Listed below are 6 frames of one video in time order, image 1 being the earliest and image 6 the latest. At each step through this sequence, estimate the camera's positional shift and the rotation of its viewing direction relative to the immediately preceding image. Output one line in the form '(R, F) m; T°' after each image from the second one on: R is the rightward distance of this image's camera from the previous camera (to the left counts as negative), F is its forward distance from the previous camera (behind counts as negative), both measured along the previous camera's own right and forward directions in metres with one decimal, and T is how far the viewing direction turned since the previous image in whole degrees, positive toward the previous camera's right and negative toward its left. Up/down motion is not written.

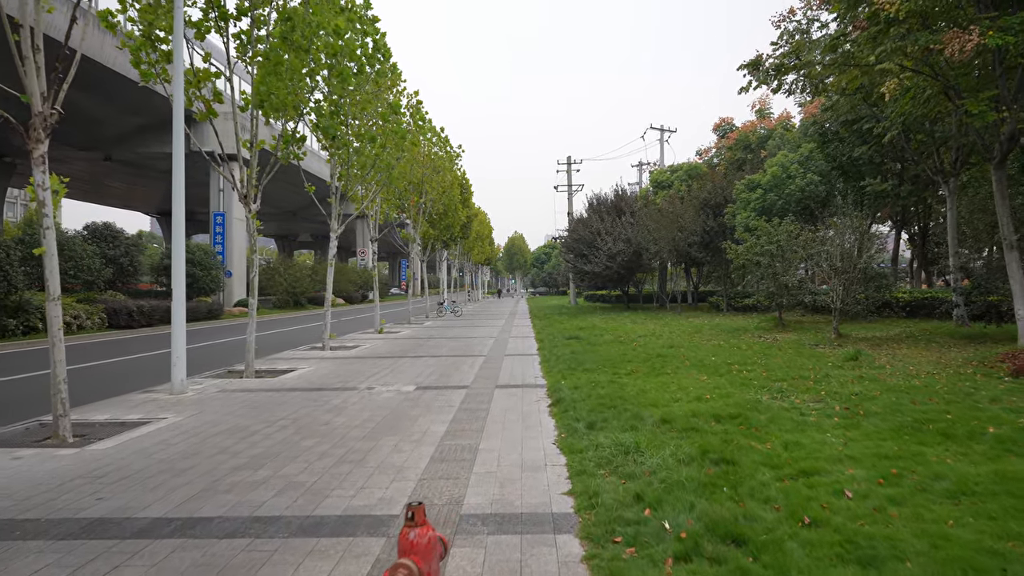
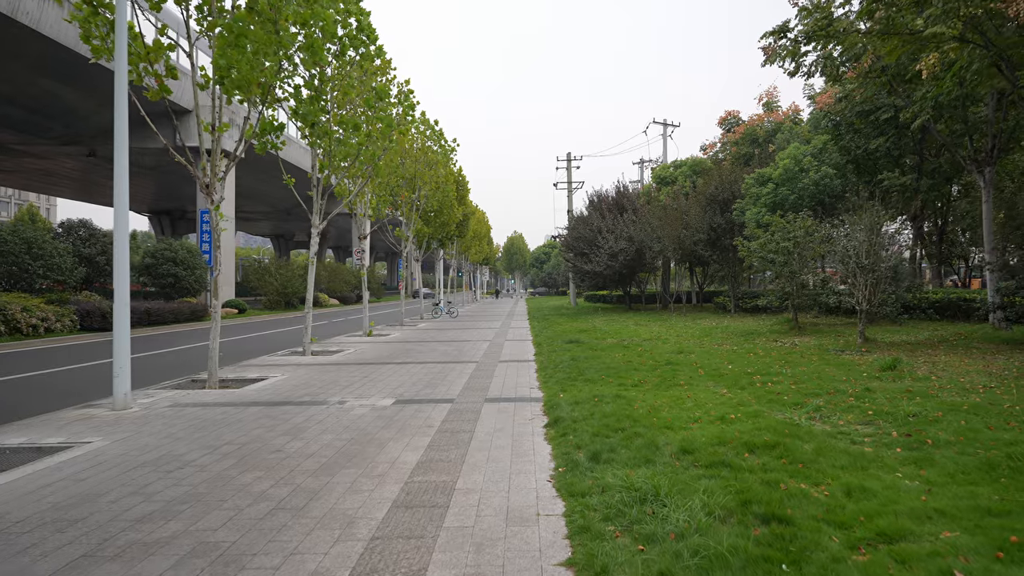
(+0.1, +1.1) m; 0°
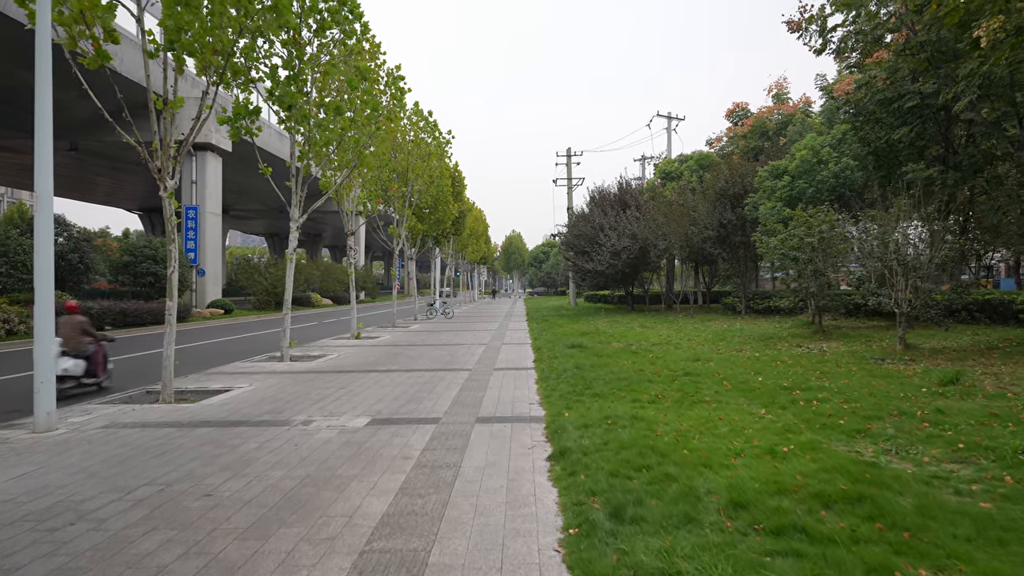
(0.0, +1.2) m; 0°
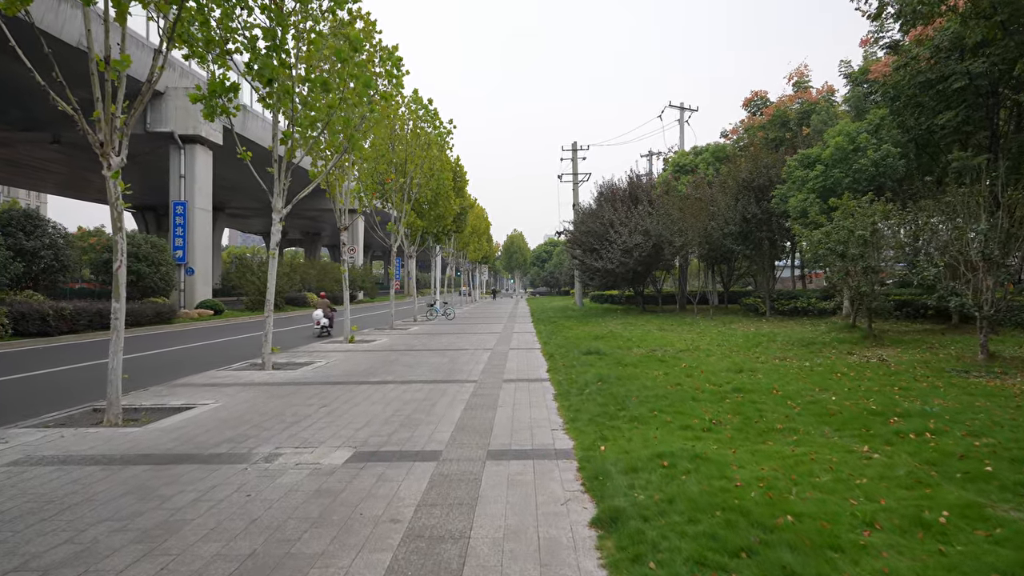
(-0.2, +1.5) m; 0°
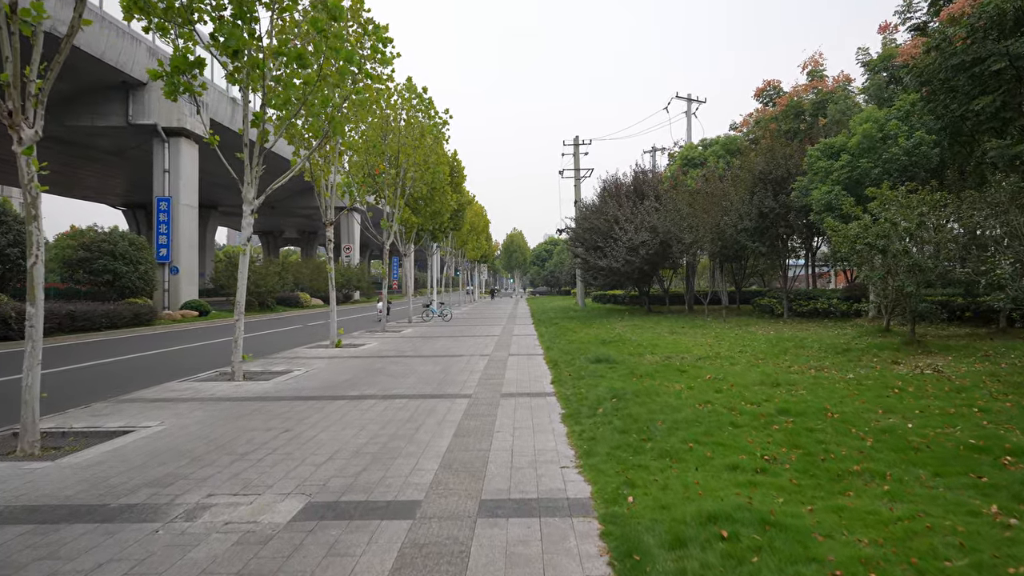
(0.0, +1.3) m; 0°
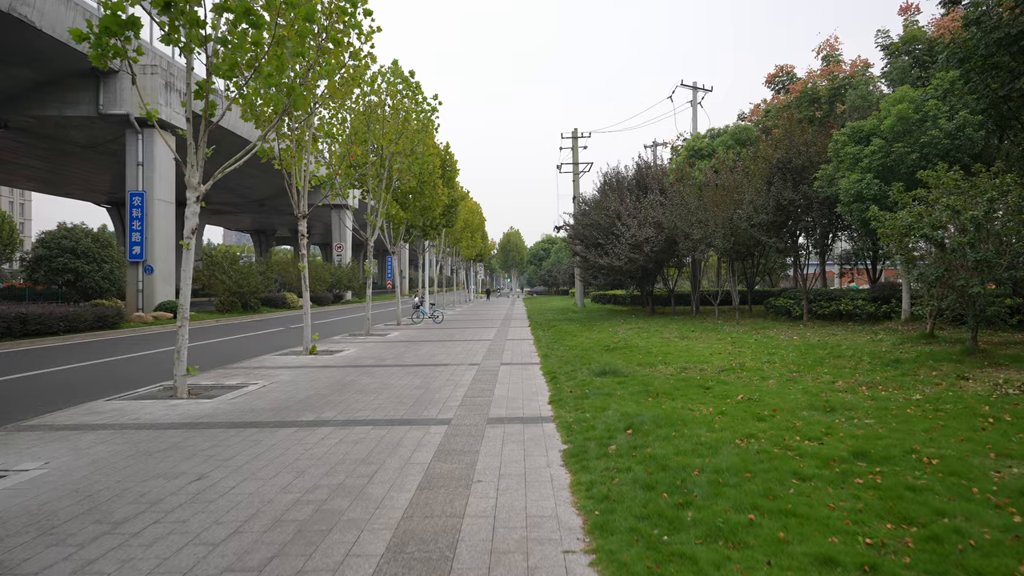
(+0.1, +1.6) m; 0°
